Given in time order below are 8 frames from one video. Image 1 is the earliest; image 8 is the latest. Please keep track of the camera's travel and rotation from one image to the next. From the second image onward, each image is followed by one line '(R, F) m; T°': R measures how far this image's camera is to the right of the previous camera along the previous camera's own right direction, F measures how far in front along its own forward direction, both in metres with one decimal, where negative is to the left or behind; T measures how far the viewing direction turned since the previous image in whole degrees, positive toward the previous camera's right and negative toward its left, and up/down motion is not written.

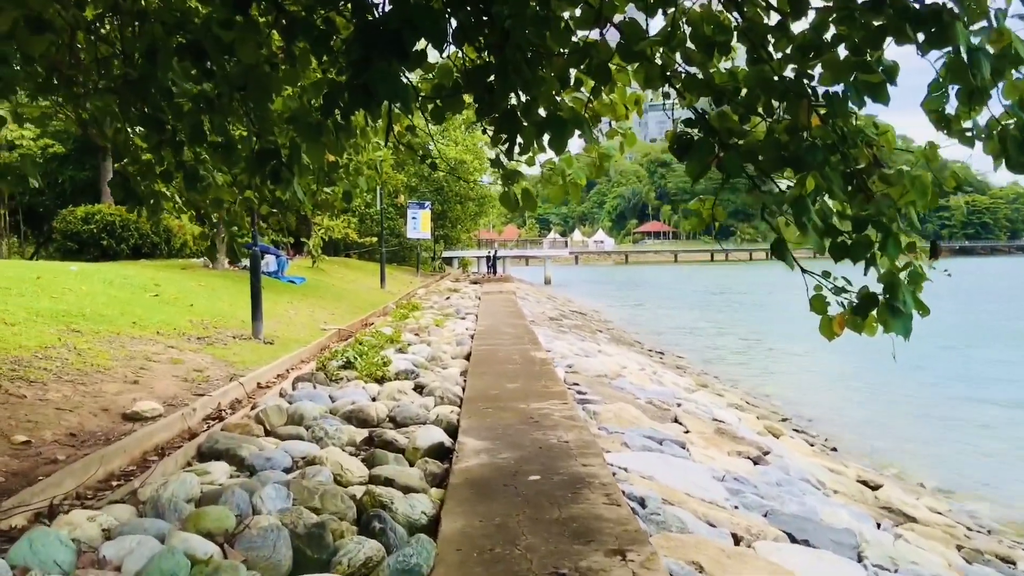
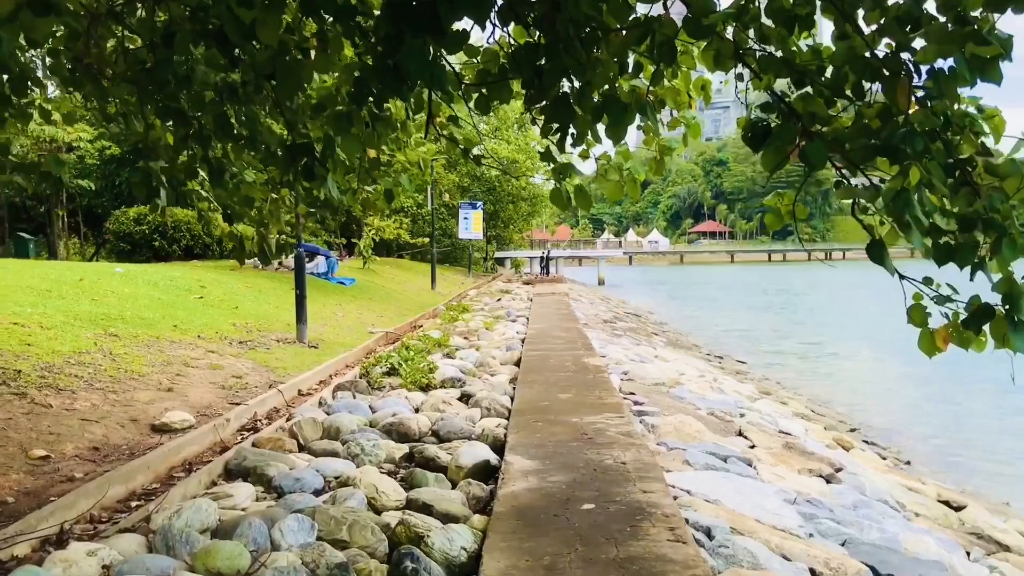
(0.0, +0.4) m; -3°
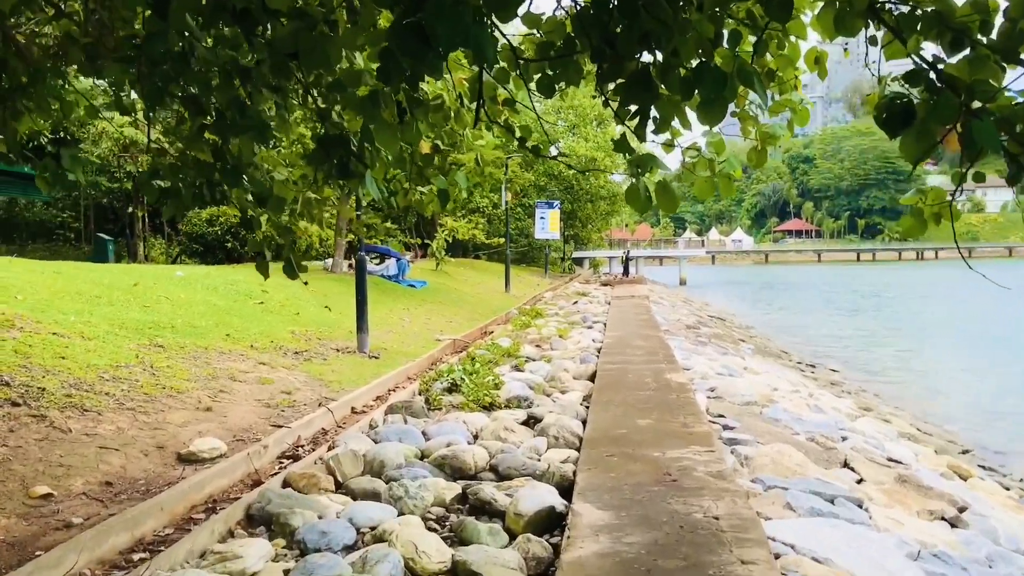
(0.0, +0.7) m; -5°
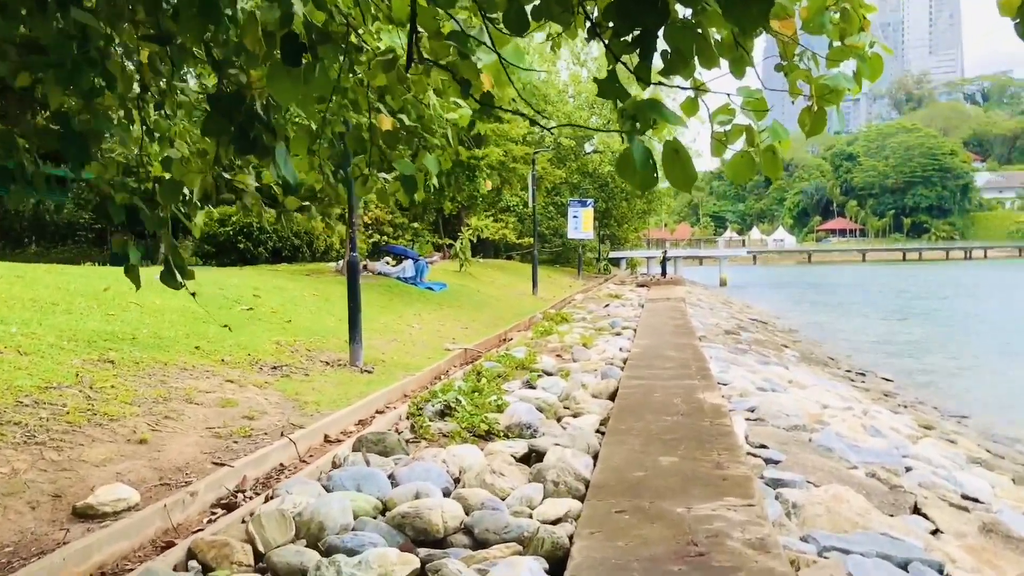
(+0.2, +1.1) m; -2°
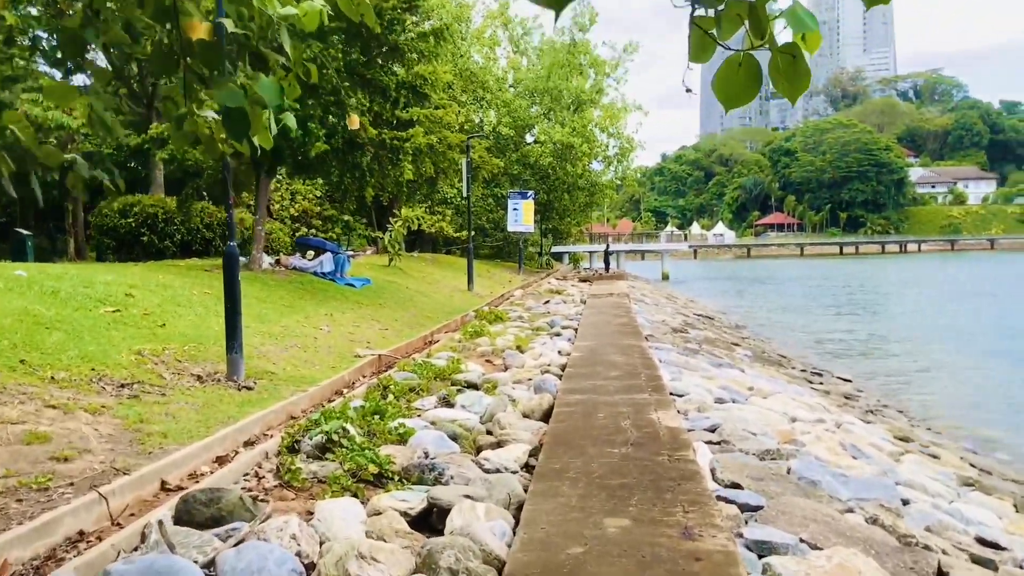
(+0.2, +1.4) m; +3°
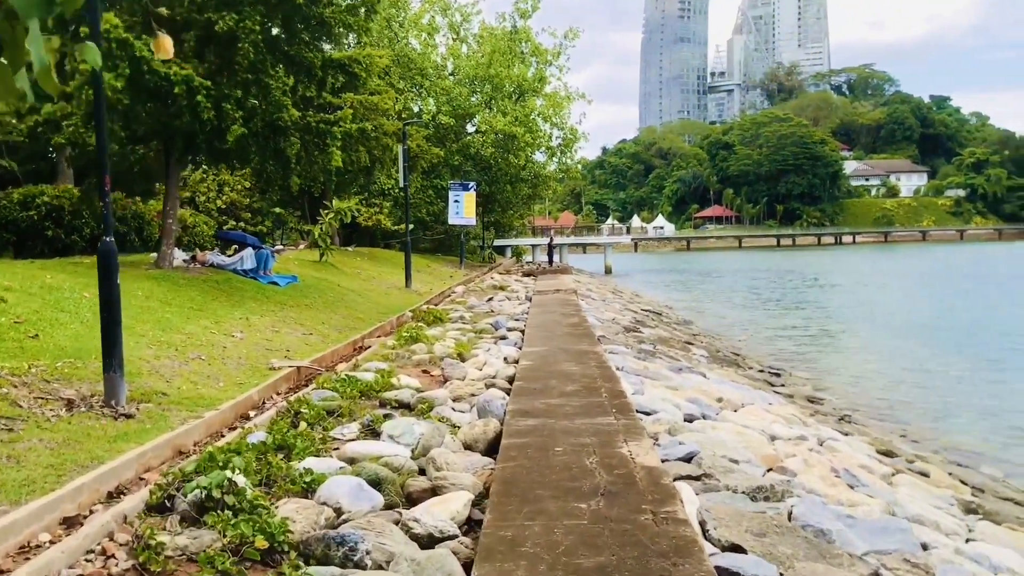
(0.0, +1.1) m; +3°
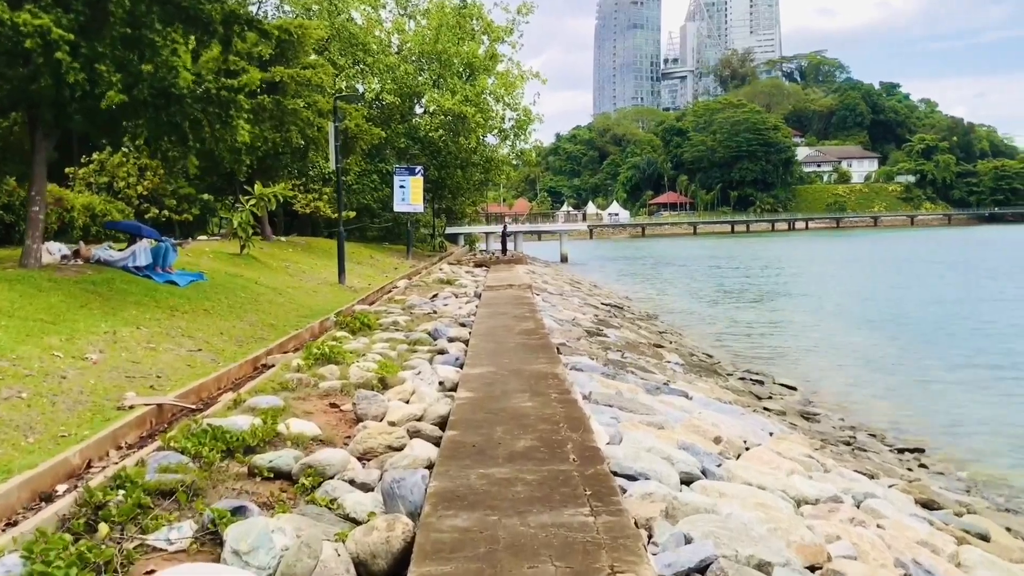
(+0.1, +1.9) m; +3°
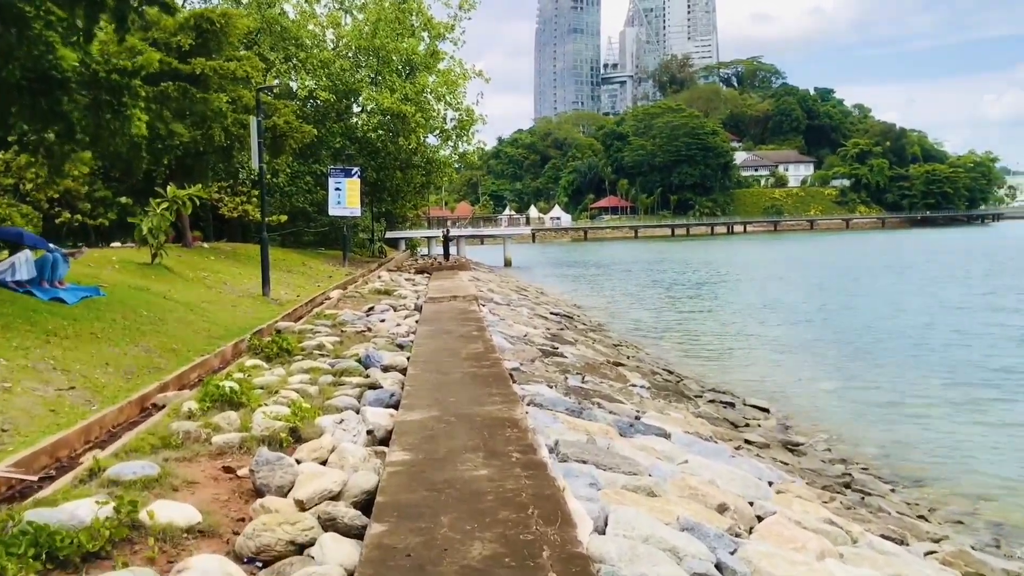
(0.0, +1.3) m; +3°
